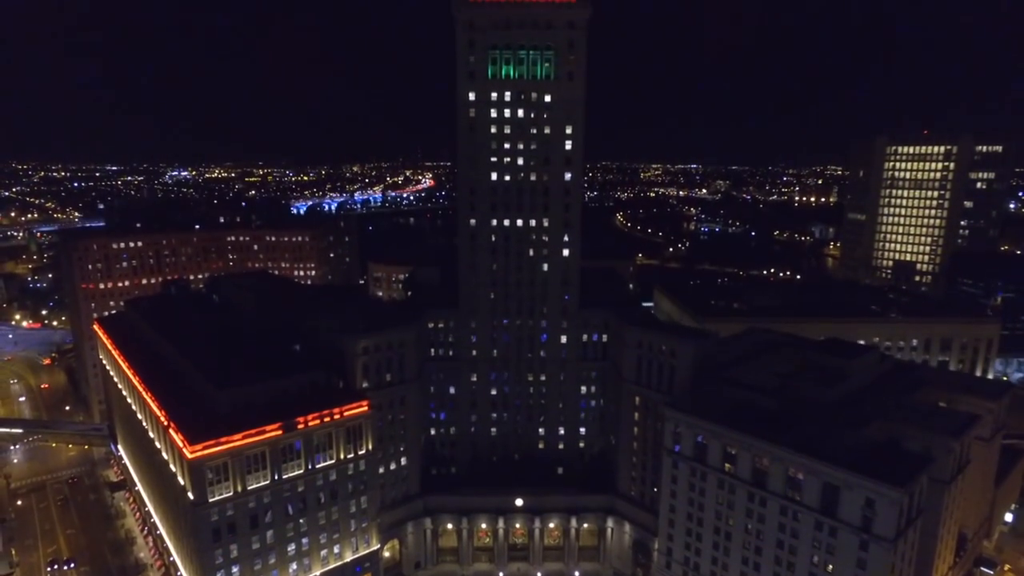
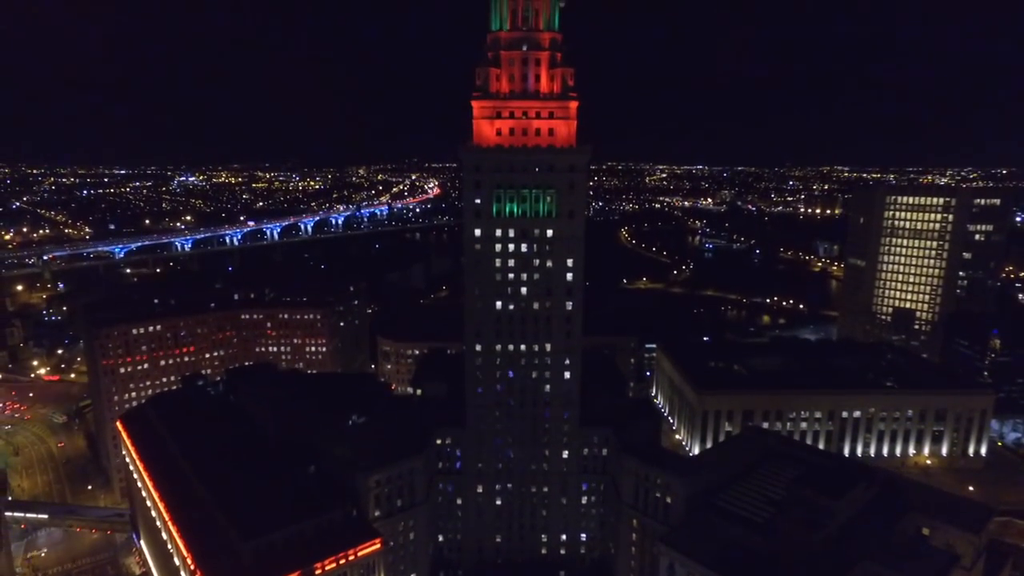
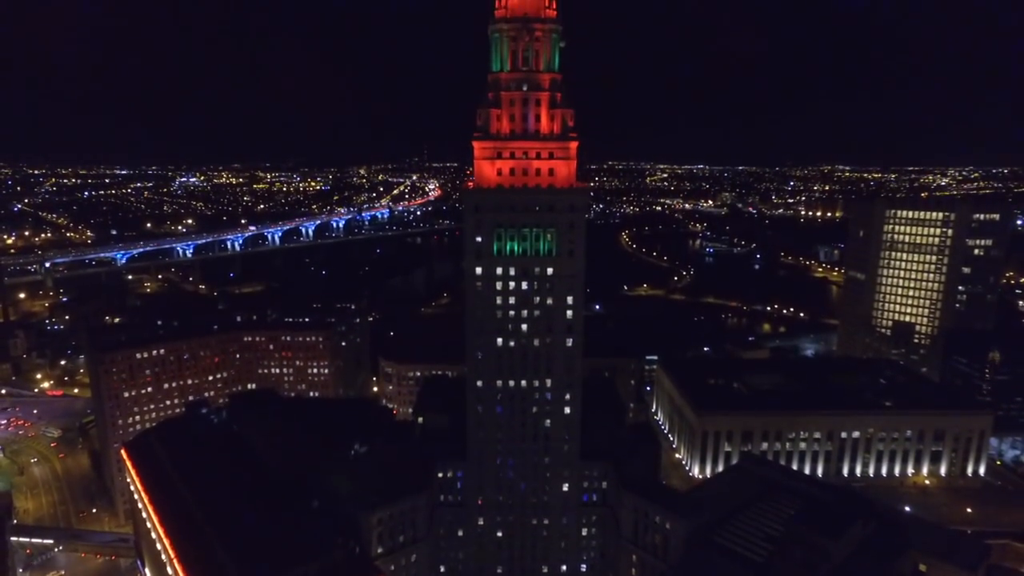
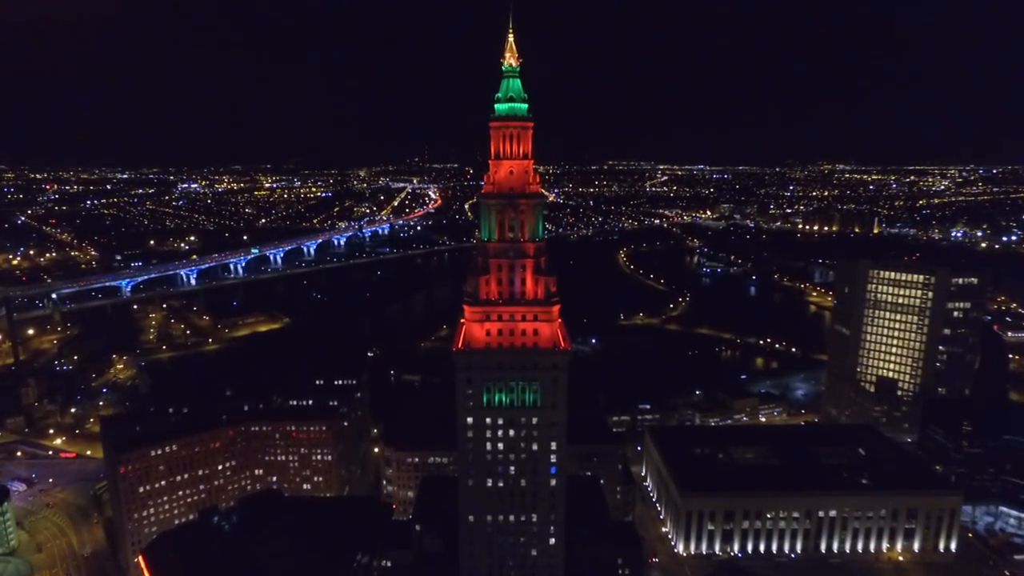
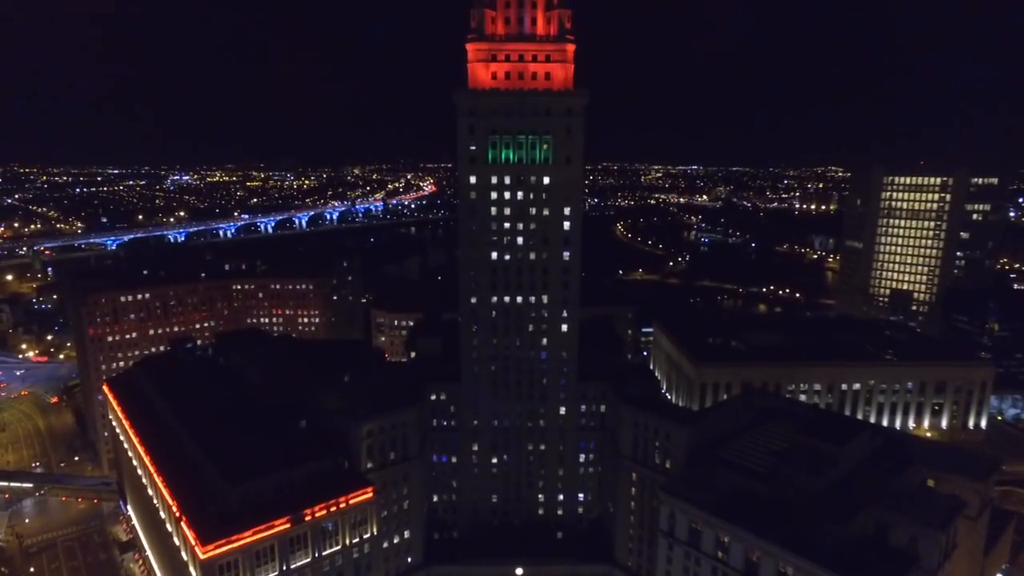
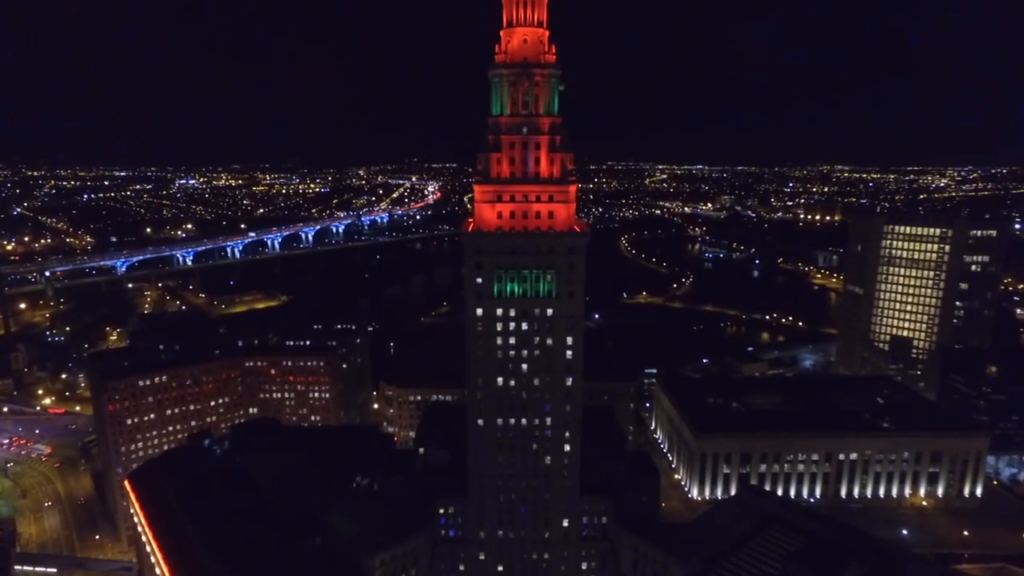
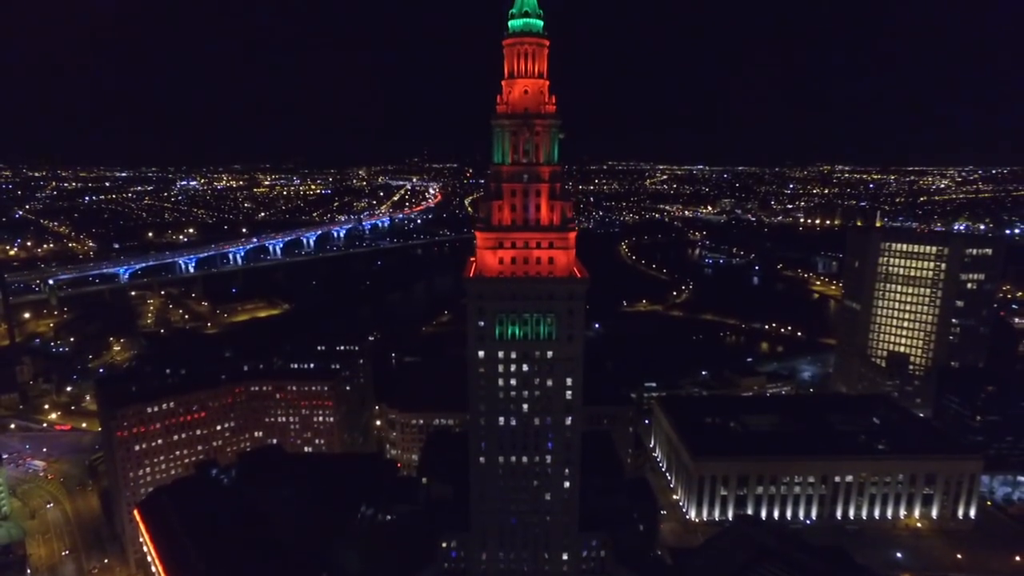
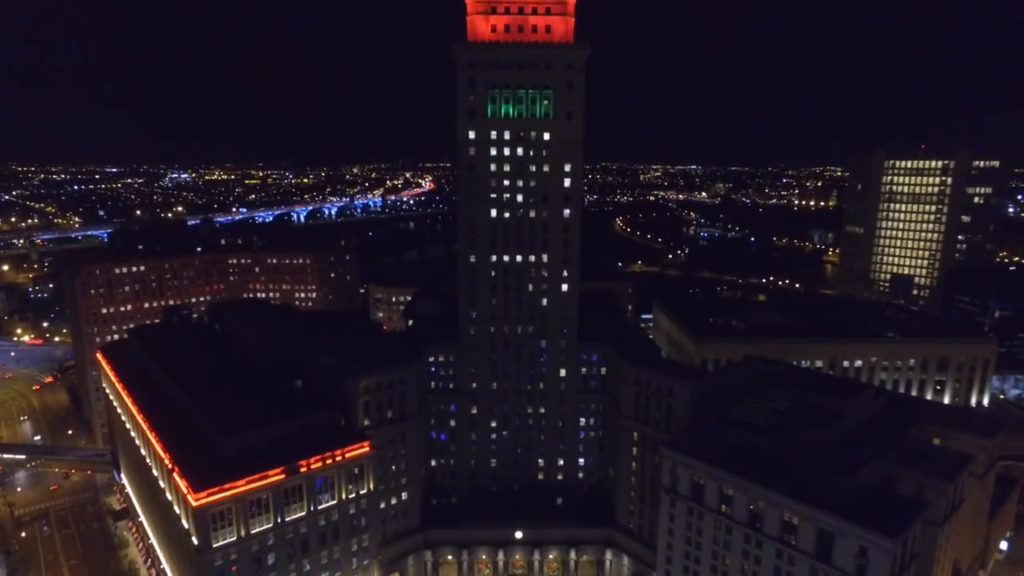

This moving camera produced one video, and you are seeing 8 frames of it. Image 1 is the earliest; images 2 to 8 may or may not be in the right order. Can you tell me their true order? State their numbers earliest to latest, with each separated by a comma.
8, 5, 2, 3, 6, 7, 4
